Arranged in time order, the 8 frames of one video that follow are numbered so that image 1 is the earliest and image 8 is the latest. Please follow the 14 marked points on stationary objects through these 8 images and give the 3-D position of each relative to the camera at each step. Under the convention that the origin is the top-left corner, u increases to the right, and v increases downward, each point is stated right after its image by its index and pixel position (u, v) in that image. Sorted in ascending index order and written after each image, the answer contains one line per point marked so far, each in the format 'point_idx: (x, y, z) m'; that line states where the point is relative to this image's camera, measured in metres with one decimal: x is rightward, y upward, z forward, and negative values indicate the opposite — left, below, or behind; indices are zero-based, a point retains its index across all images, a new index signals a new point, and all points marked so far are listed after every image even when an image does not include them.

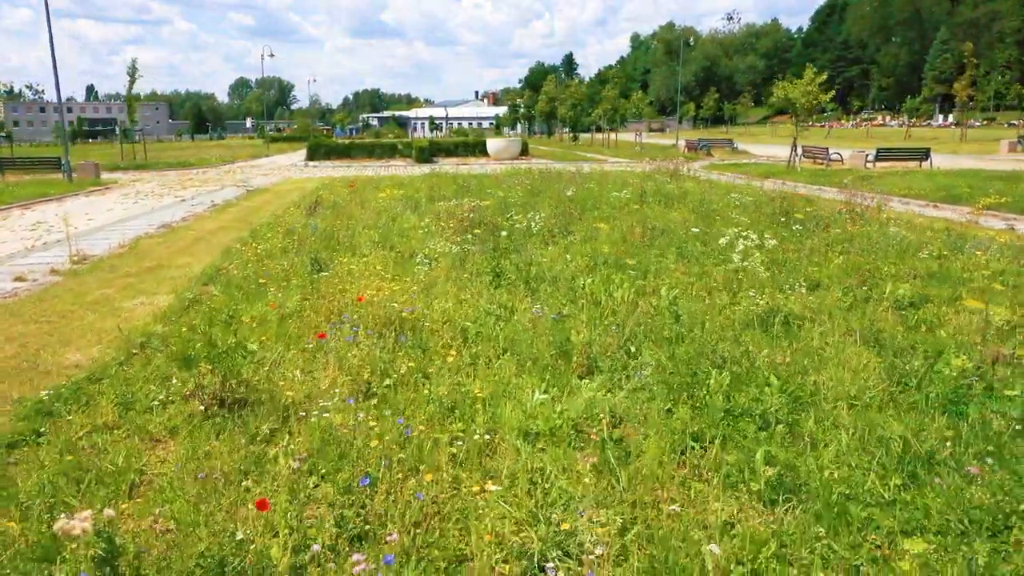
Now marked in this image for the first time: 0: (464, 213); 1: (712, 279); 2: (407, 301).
0: (-0.6, +1.0, +12.2) m
1: (+1.8, +0.1, +7.9) m
2: (-0.8, -0.1, +7.0) m
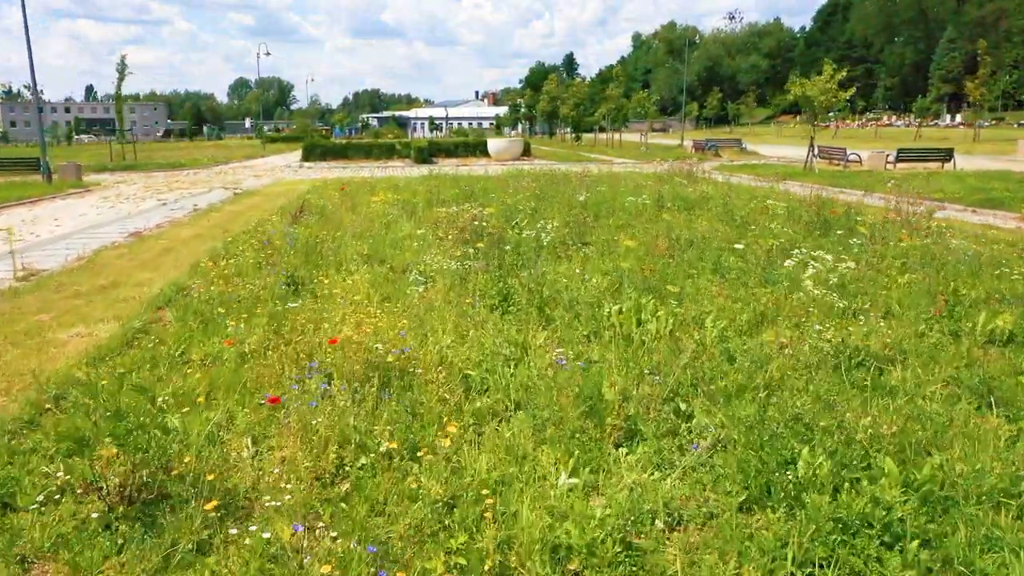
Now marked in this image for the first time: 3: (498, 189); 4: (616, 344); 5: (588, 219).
0: (-0.6, +0.8, +10.9) m
1: (+1.9, -0.1, +6.6) m
2: (-0.8, -0.3, +5.7) m
3: (-0.3, +1.8, +16.1) m
4: (+0.7, -0.4, +5.8) m
5: (+1.0, +0.8, +11.5) m
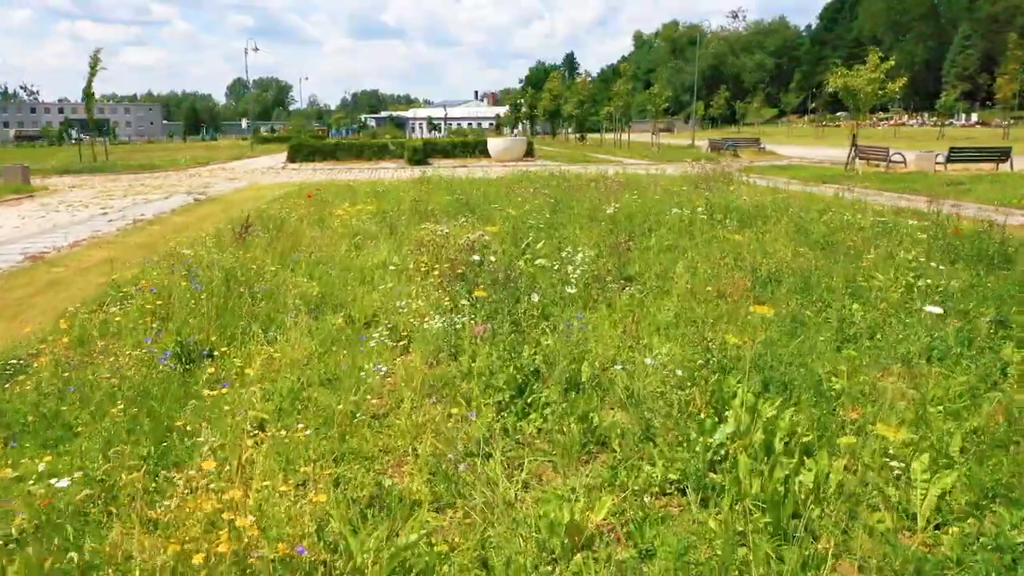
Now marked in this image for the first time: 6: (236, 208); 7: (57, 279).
0: (-0.5, +0.4, +8.0) m
1: (+2.0, -0.6, +3.7) m
2: (-0.6, -0.7, +2.8) m
3: (-0.2, +1.4, +13.2) m
4: (+0.8, -0.8, +2.8) m
5: (+1.1, +0.4, +8.6) m
6: (-4.7, +1.4, +15.2) m
7: (-4.3, +0.1, +8.3) m
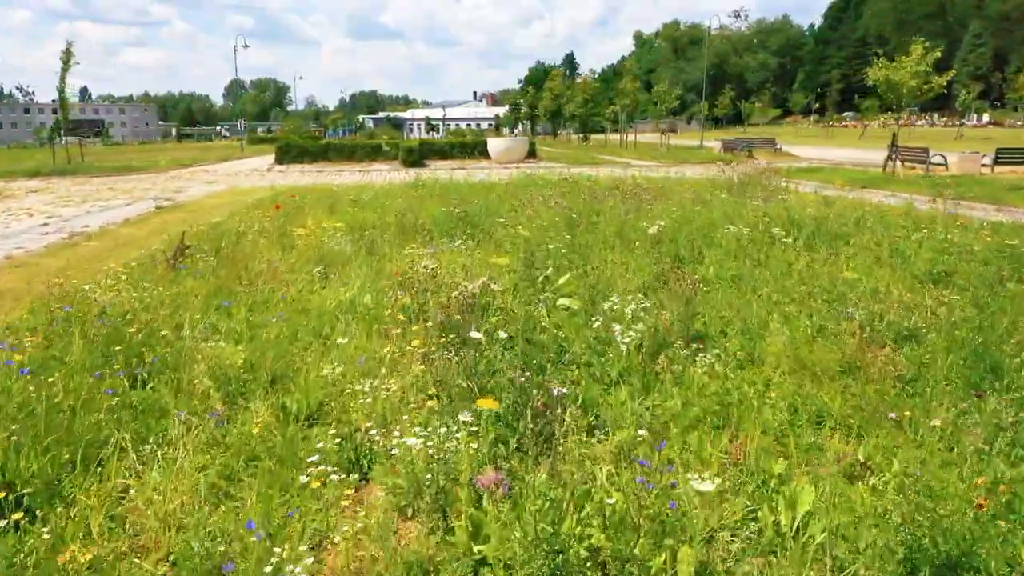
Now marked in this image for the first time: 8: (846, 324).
0: (-0.4, 0.0, +5.8) m
1: (+2.1, -0.9, +1.4) m
2: (-0.5, -1.1, +0.6) m
3: (-0.1, +1.0, +11.0) m
4: (+0.9, -1.1, +0.6) m
5: (+1.2, 0.0, +6.4) m
6: (-4.6, +1.0, +13.0) m
7: (-4.2, -0.3, +6.1) m
8: (+1.9, -0.2, +5.0) m
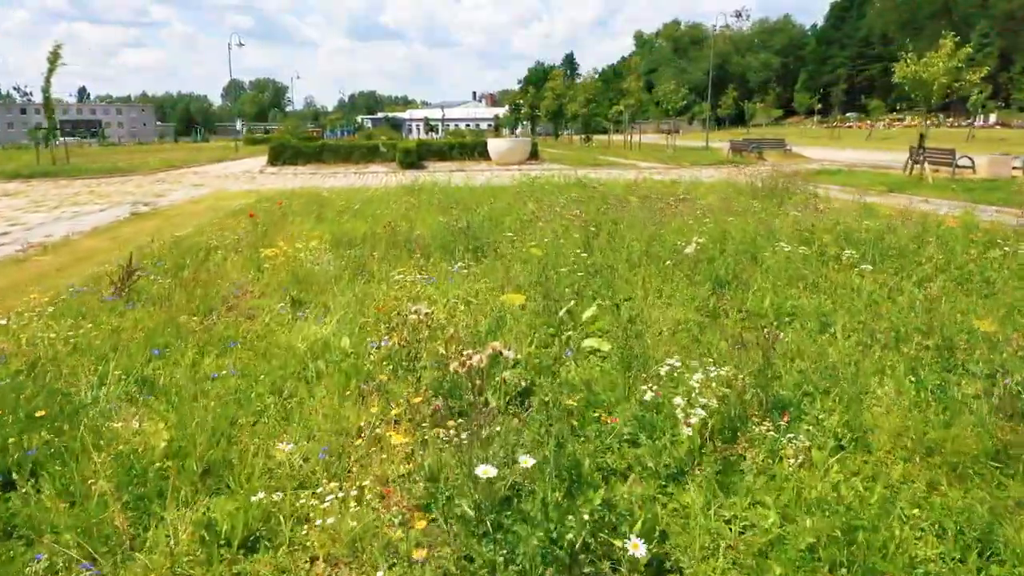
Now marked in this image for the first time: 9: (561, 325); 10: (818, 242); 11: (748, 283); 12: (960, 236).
0: (-0.3, -0.2, +4.5) m
1: (+2.1, -1.1, +0.2) m
2: (-0.5, -1.3, -0.6) m
3: (0.0, +0.8, +9.8) m
4: (+1.0, -1.3, -0.6) m
5: (+1.3, -0.2, +5.2) m
6: (-4.6, +0.8, +11.8) m
7: (-4.1, -0.5, +4.9) m
8: (+2.0, -0.4, +3.8) m
9: (+0.3, -0.2, +5.0) m
10: (+2.6, +0.4, +7.6) m
11: (+1.7, 0.0, +6.2) m
12: (+4.2, +0.5, +8.2) m
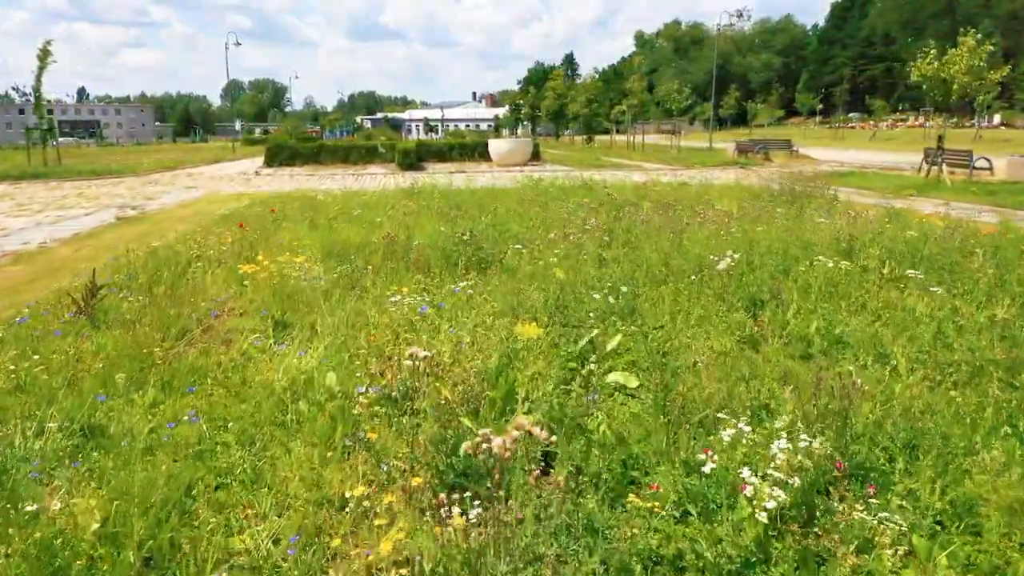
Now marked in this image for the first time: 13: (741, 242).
0: (-0.2, -0.3, +3.8) m
1: (+2.2, -1.2, -0.5) m
2: (-0.4, -1.4, -1.3) m
3: (+0.1, +0.7, +9.1) m
4: (+1.0, -1.5, -1.3) m
5: (+1.3, -0.3, +4.5) m
6: (-4.5, +0.7, +11.1) m
7: (-4.1, -0.6, +4.2) m
8: (+2.1, -0.6, +3.1) m
9: (+0.3, -0.3, +4.3) m
10: (+2.7, +0.3, +6.9) m
11: (+1.7, -0.1, +5.5) m
12: (+4.2, +0.4, +7.5) m
13: (+2.0, +0.4, +7.7) m
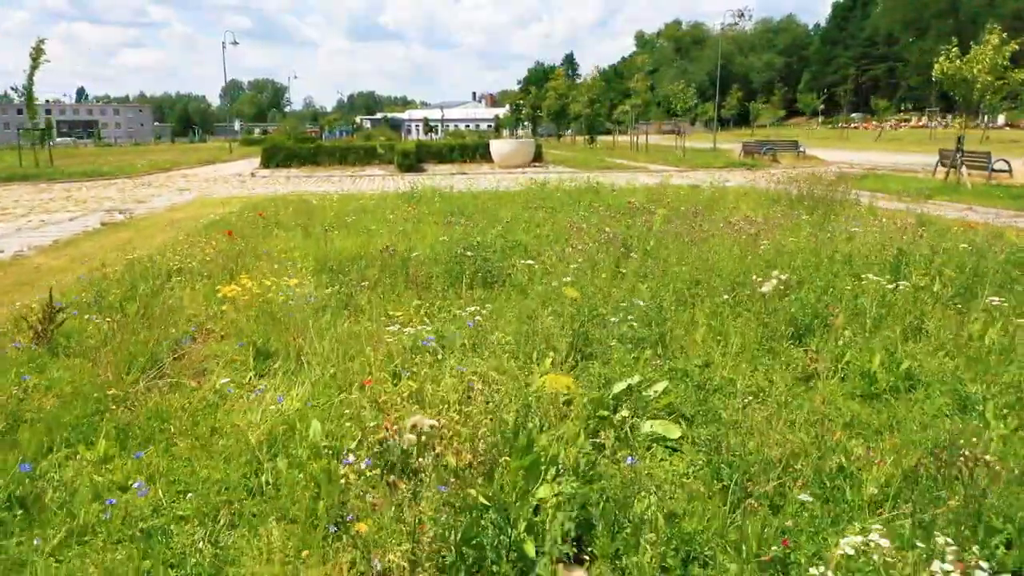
0: (-0.1, -0.5, +3.2) m
1: (+2.3, -1.4, -1.1) m
2: (-0.3, -1.6, -2.0) m
3: (+0.1, +0.5, +8.4) m
4: (+1.1, -1.6, -2.0) m
5: (+1.4, -0.5, +3.8) m
6: (-4.4, +0.5, +10.4) m
7: (-4.0, -0.8, +3.5) m
8: (+2.1, -0.7, +2.5) m
9: (+0.4, -0.5, +3.6) m
10: (+2.8, +0.1, +6.3) m
11: (+1.8, -0.2, +4.8) m
12: (+4.3, +0.2, +6.9) m
13: (+2.1, +0.3, +7.1) m
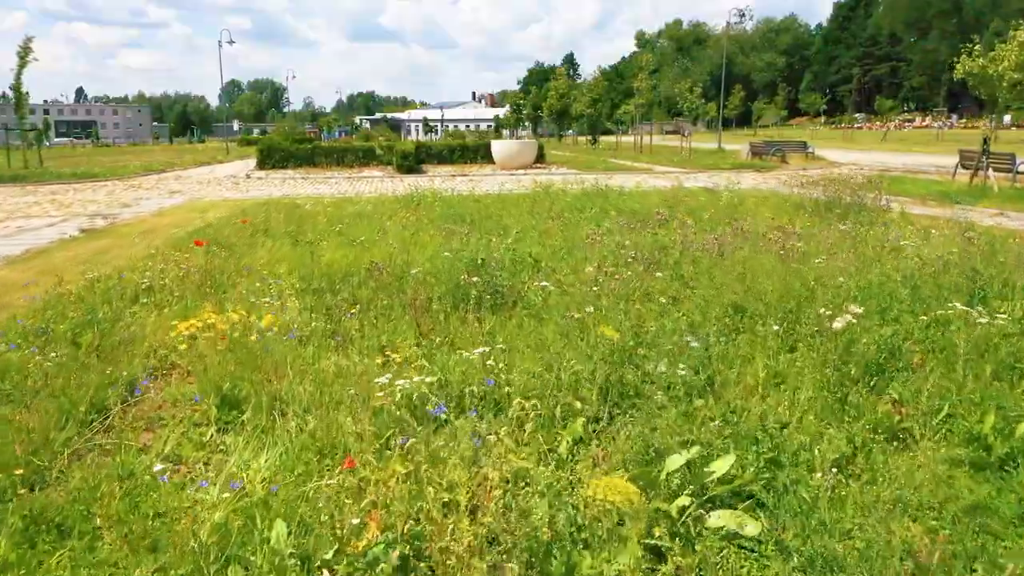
0: (-0.1, -0.6, +2.3) m
1: (+2.4, -1.5, -2.0) m
2: (-0.2, -1.7, -2.8) m
3: (+0.2, +0.4, +7.6) m
4: (+1.2, -1.8, -2.8) m
5: (+1.5, -0.6, +3.0) m
6: (-4.4, +0.4, +9.6) m
7: (-3.9, -0.9, +2.7) m
8: (+2.2, -0.8, +1.6) m
9: (+0.5, -0.6, +2.8) m
10: (+2.9, 0.0, +5.4) m
11: (+1.9, -0.4, +4.0) m
12: (+4.4, +0.1, +6.0) m
13: (+2.2, +0.1, +6.2) m
